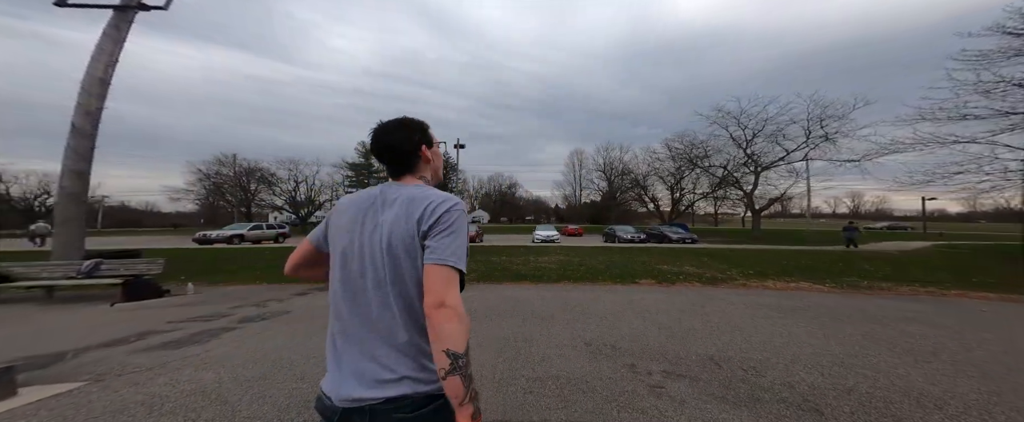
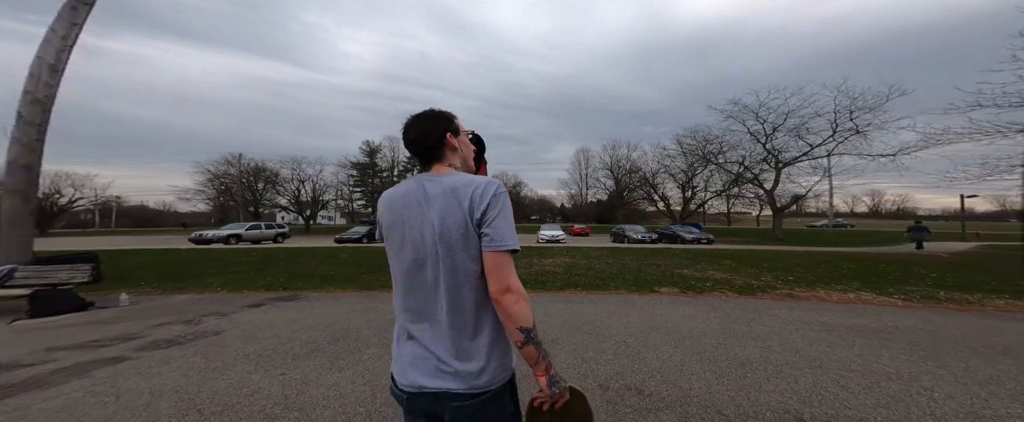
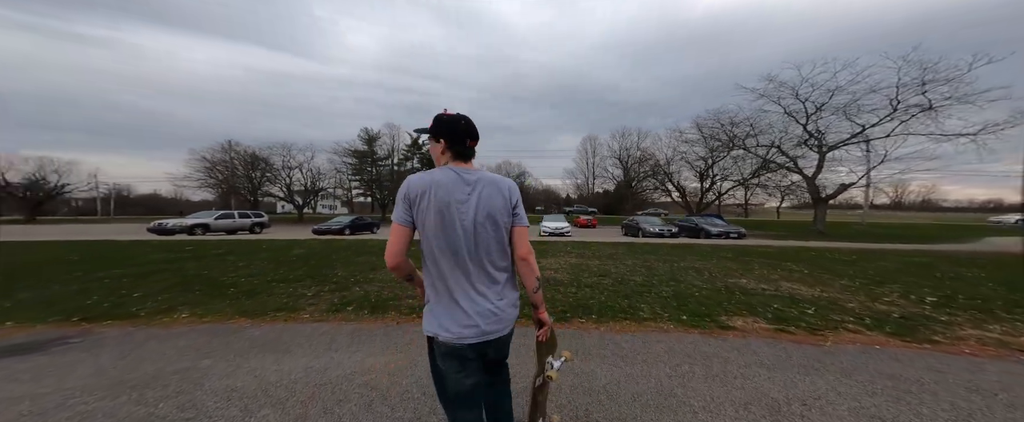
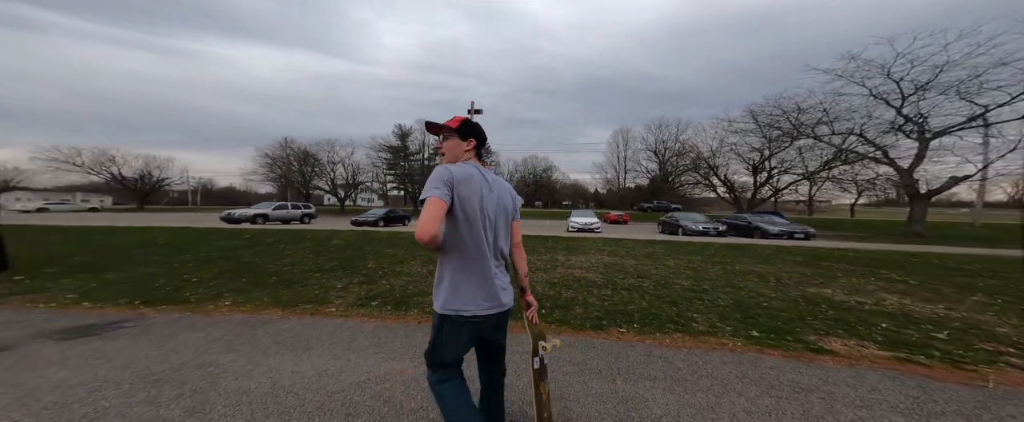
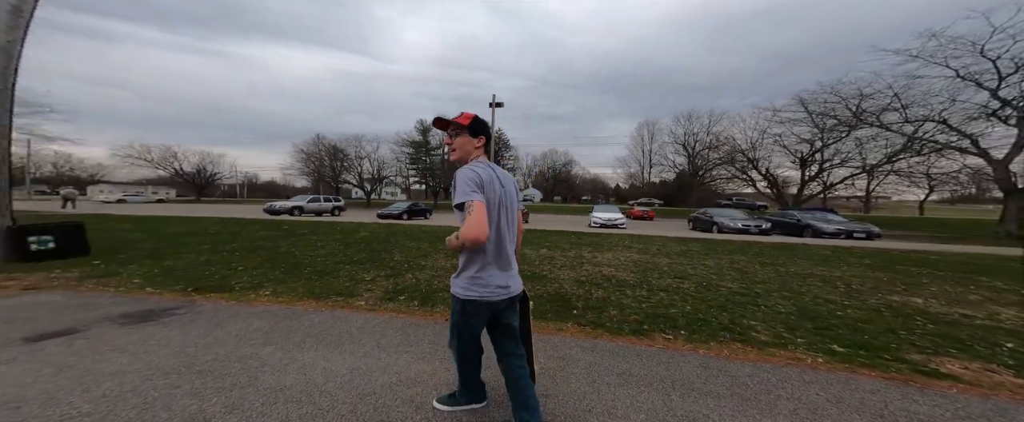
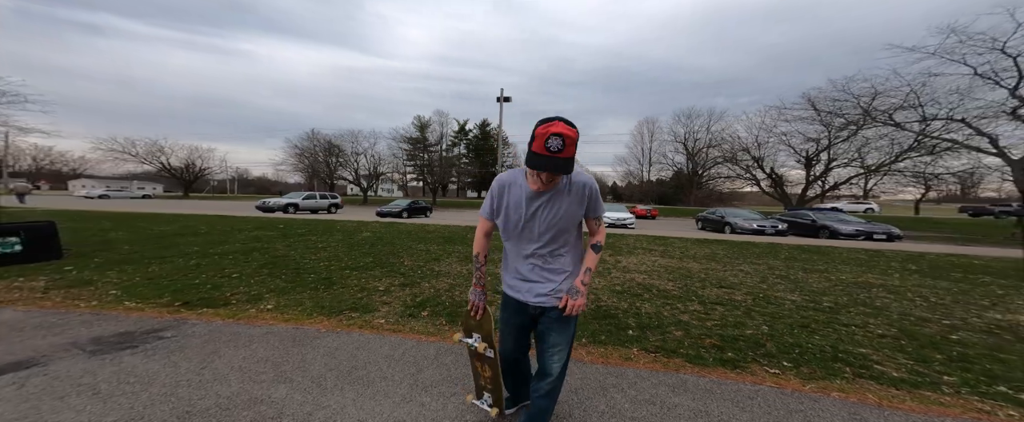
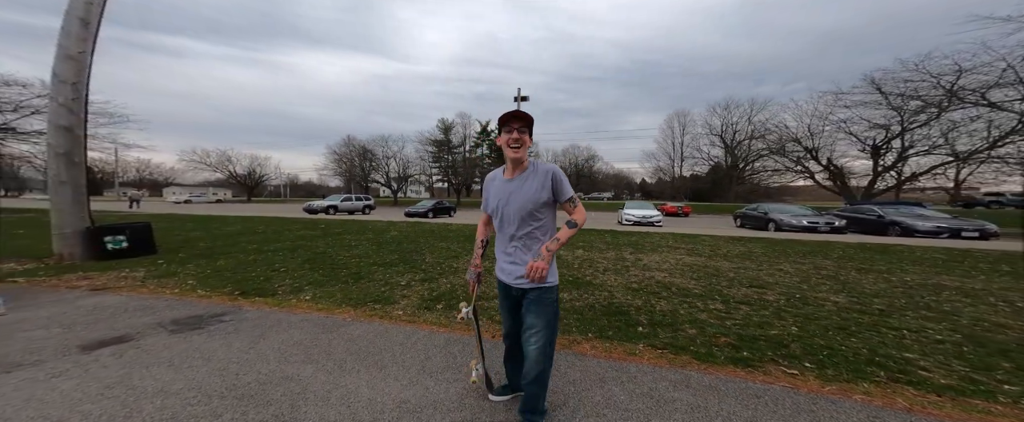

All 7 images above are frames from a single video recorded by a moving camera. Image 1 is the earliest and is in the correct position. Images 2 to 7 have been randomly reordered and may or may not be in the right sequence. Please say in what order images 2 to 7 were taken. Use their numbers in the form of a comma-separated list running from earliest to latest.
2, 3, 4, 5, 7, 6
